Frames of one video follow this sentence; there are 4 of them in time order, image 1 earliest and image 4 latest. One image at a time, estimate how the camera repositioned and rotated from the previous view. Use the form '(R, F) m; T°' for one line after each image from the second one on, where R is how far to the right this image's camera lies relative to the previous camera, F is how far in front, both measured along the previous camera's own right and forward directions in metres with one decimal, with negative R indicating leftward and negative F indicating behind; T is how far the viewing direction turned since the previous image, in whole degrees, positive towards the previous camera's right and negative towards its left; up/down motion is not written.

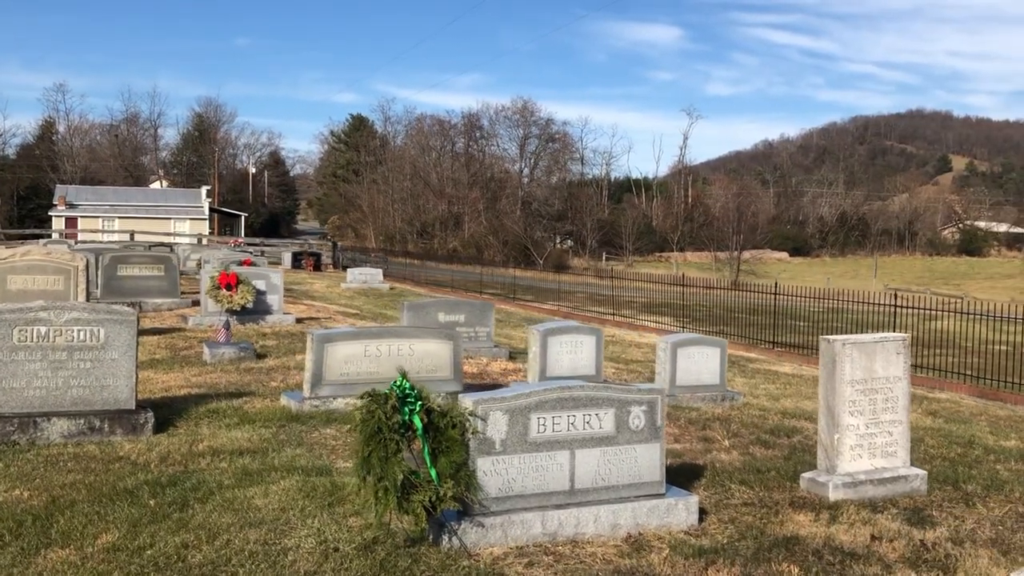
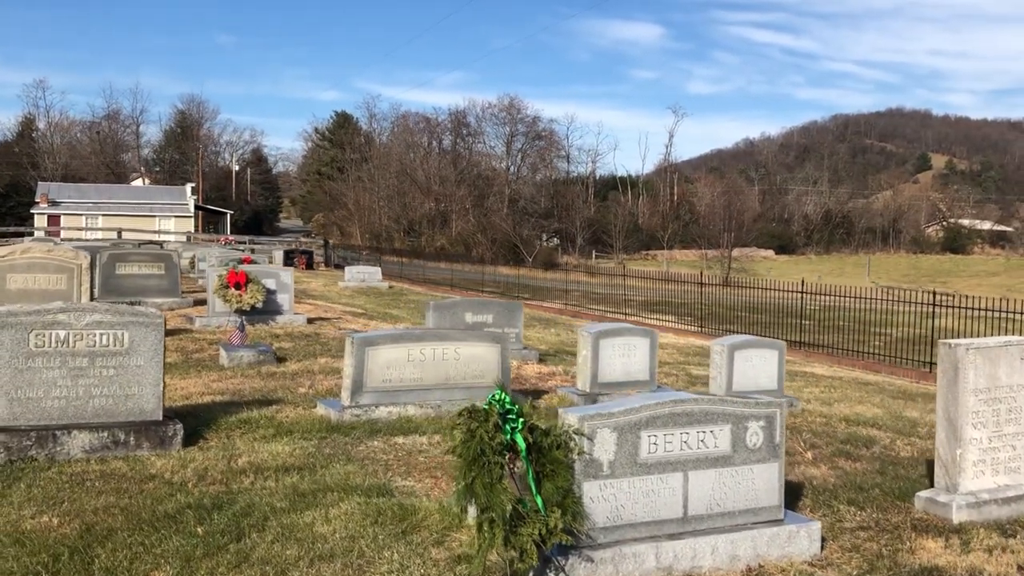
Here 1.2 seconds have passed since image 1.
(-0.6, +0.7) m; +1°
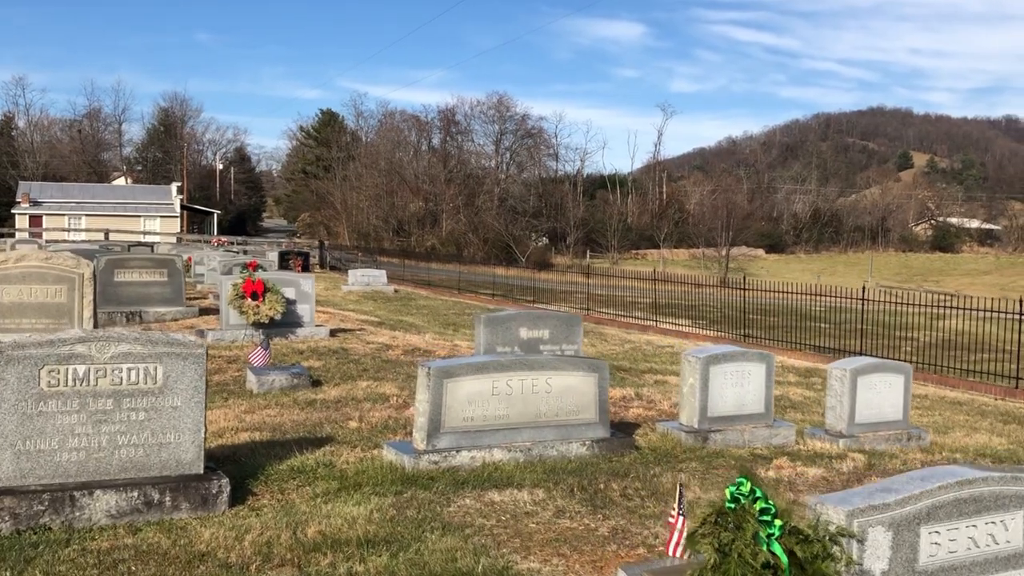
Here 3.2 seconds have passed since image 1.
(-0.8, +1.5) m; +1°
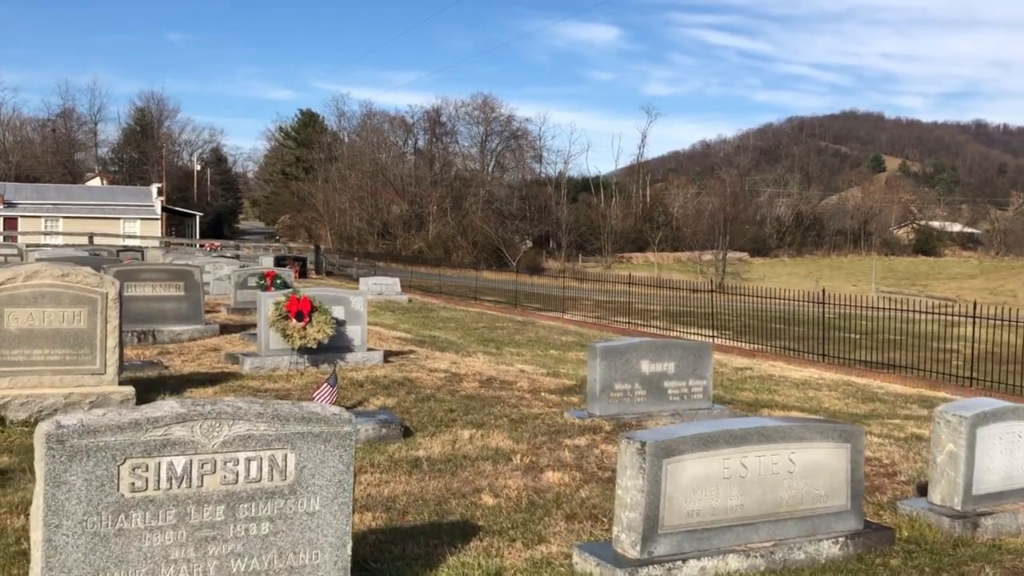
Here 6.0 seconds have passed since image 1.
(-1.3, +2.0) m; +1°
